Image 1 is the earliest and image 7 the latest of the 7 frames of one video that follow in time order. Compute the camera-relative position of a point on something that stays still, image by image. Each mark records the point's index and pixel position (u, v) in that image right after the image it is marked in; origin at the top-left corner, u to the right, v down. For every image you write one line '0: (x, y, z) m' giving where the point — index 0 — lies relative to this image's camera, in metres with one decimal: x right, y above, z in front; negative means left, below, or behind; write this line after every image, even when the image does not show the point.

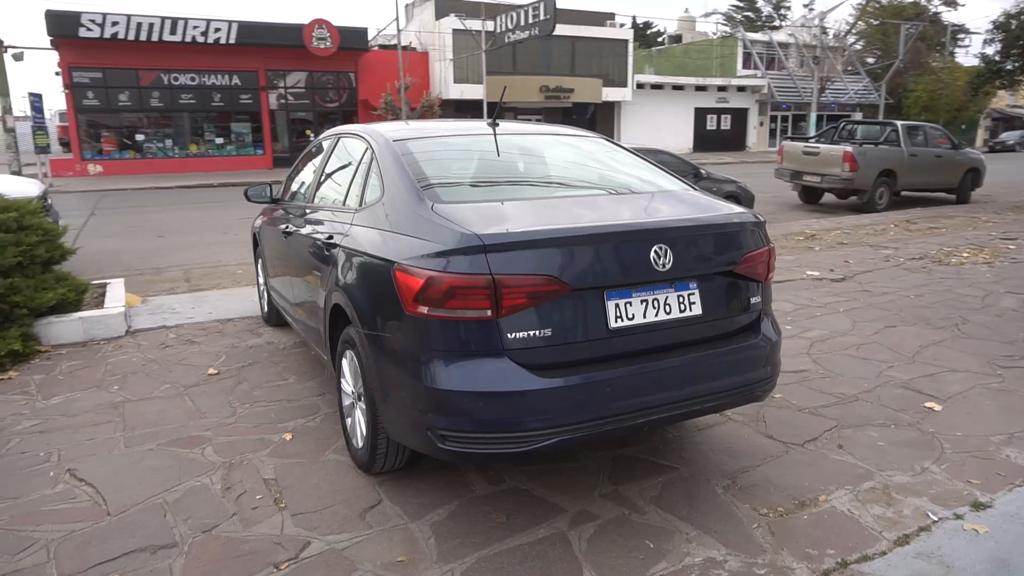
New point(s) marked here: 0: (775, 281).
0: (+2.9, +0.1, +7.8) m
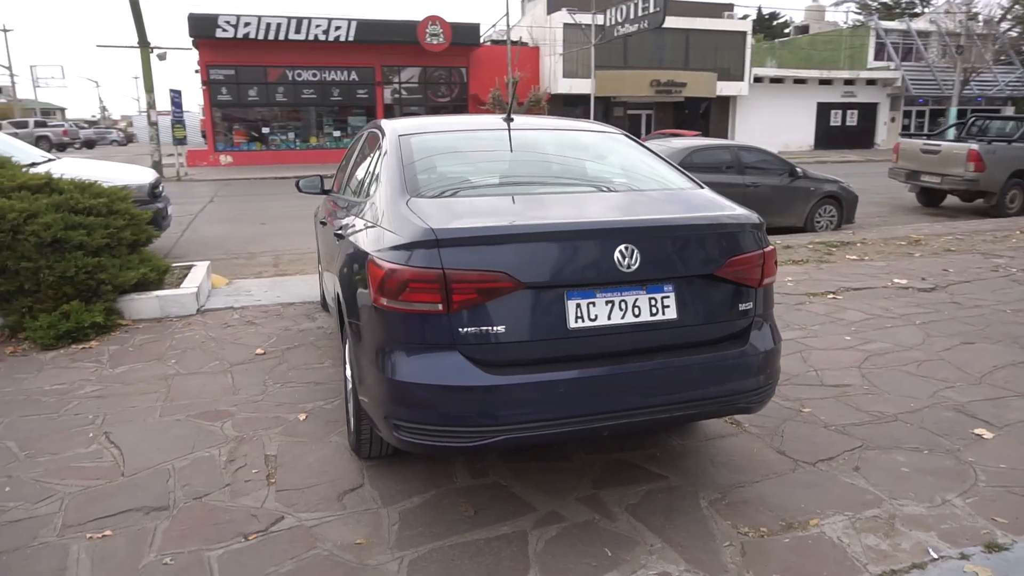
0: (+3.6, 0.0, +7.3) m
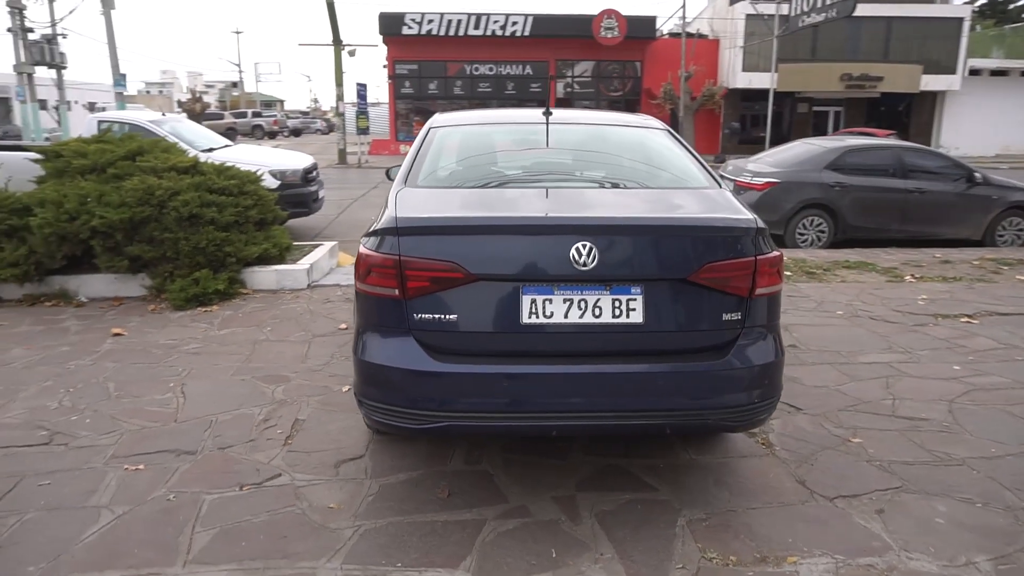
0: (+4.4, -0.2, +6.3) m
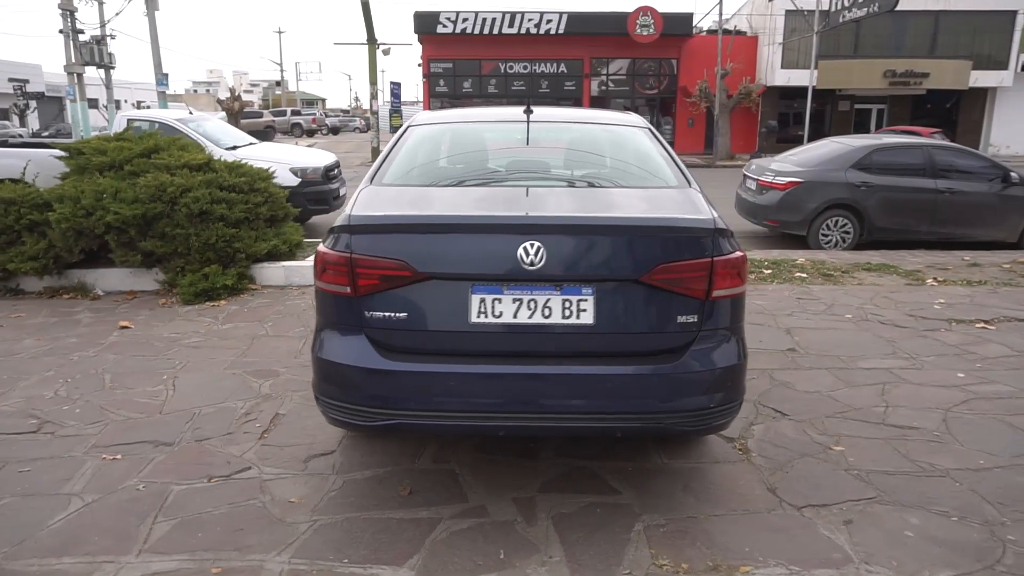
0: (+4.4, -0.3, +6.0) m
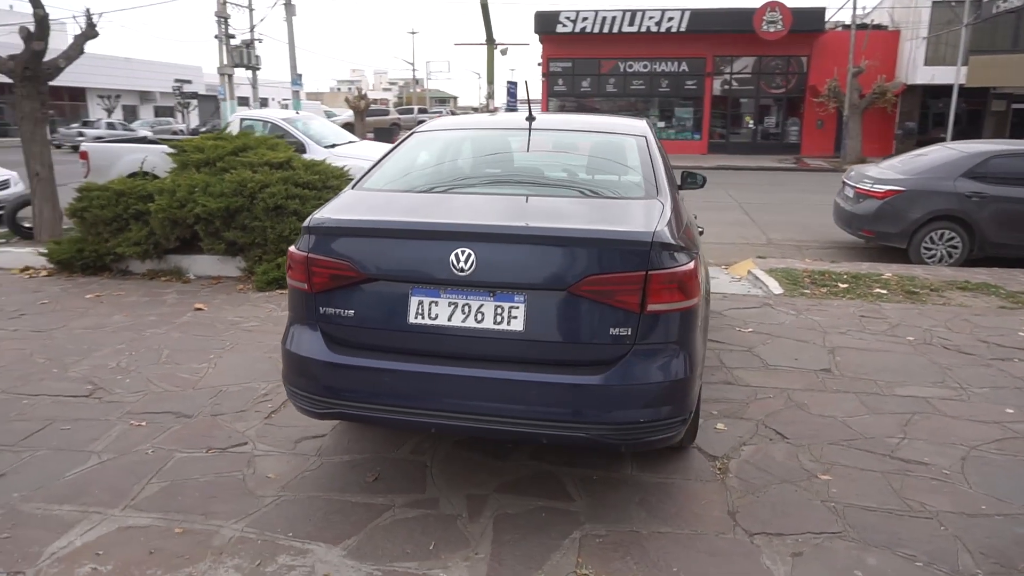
0: (+4.7, -0.5, +5.3) m
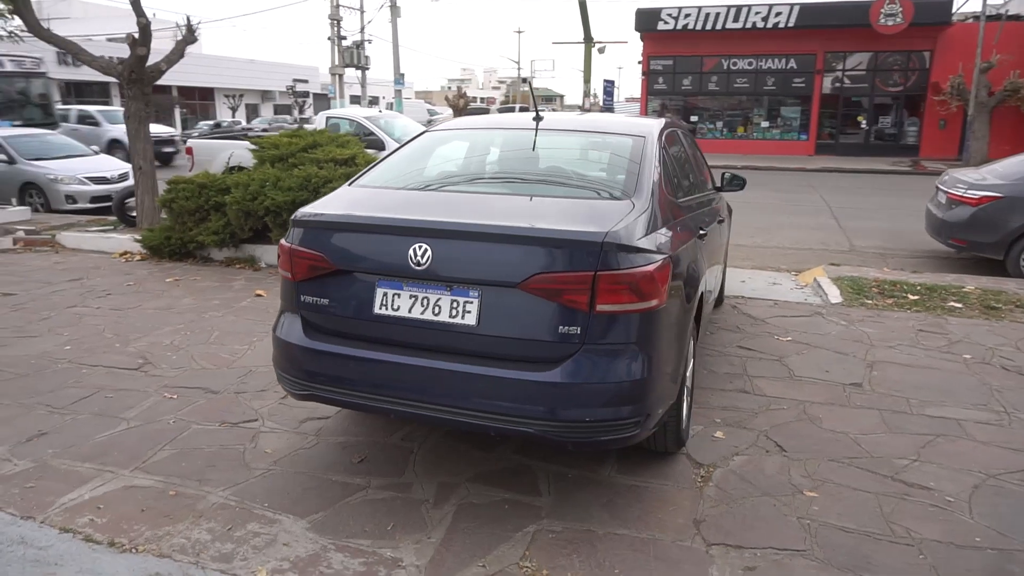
0: (+4.8, -0.7, +4.7) m
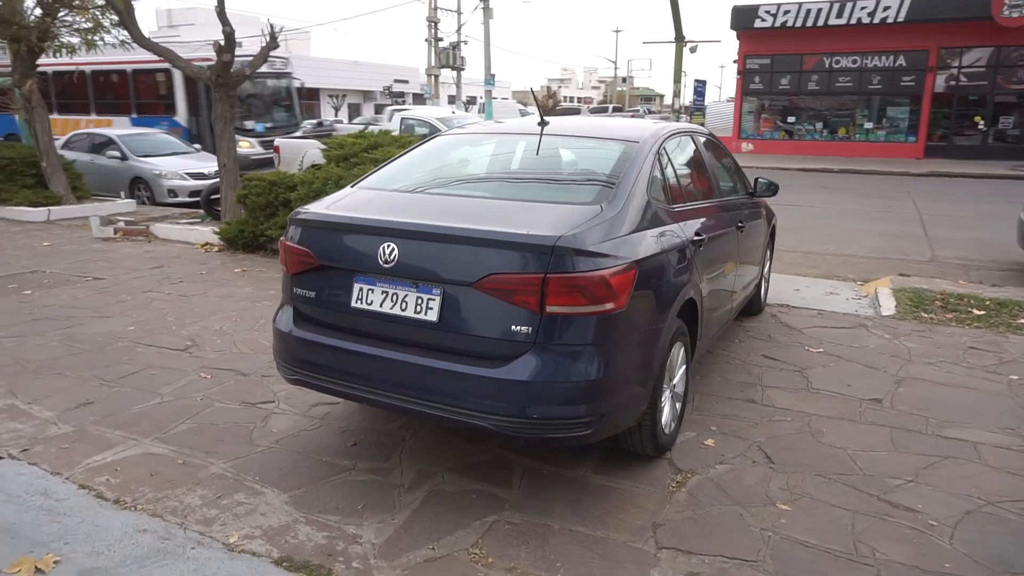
0: (+4.8, -0.8, +4.2) m
